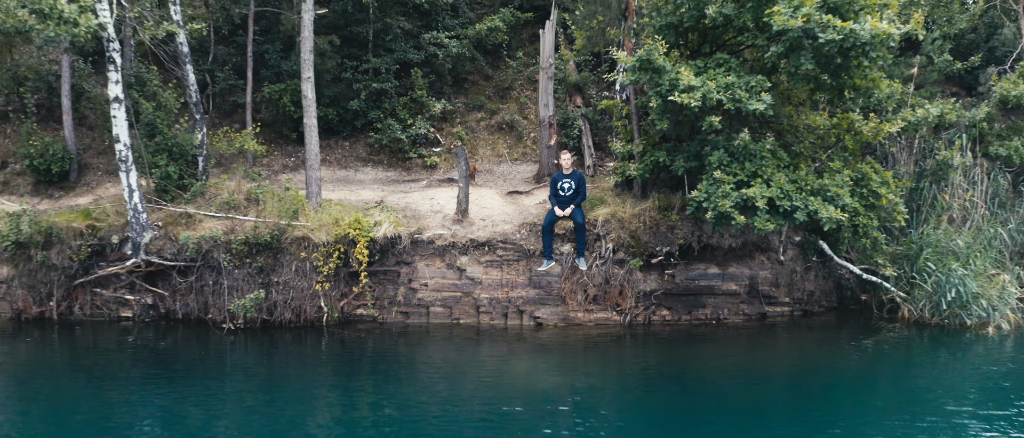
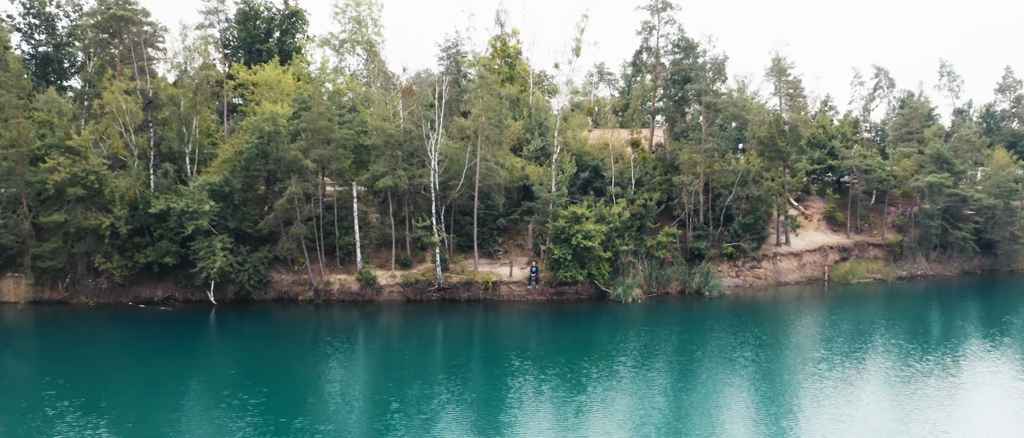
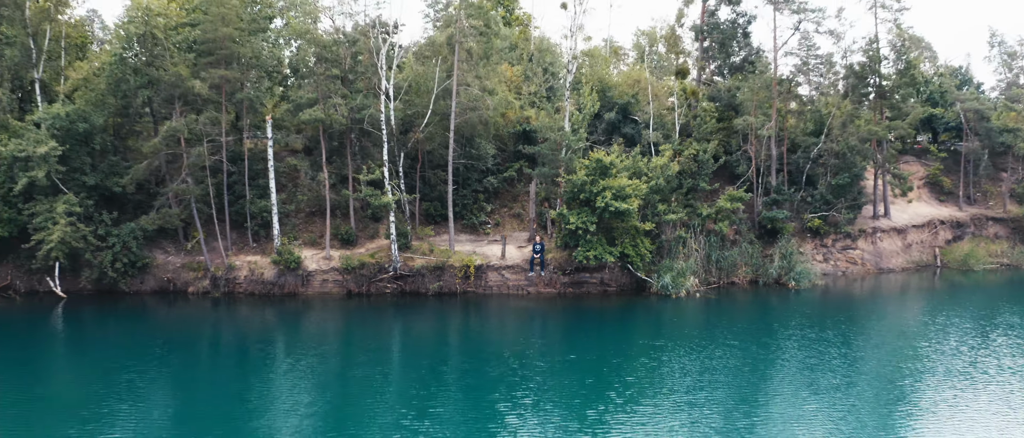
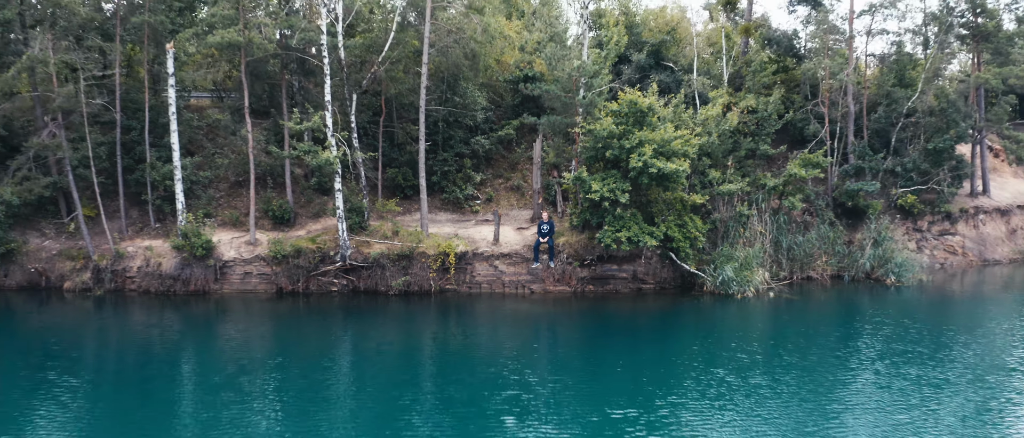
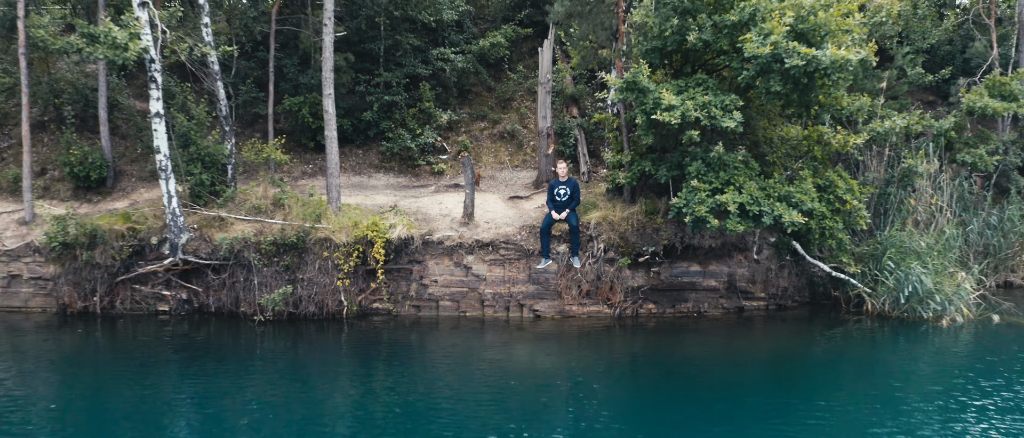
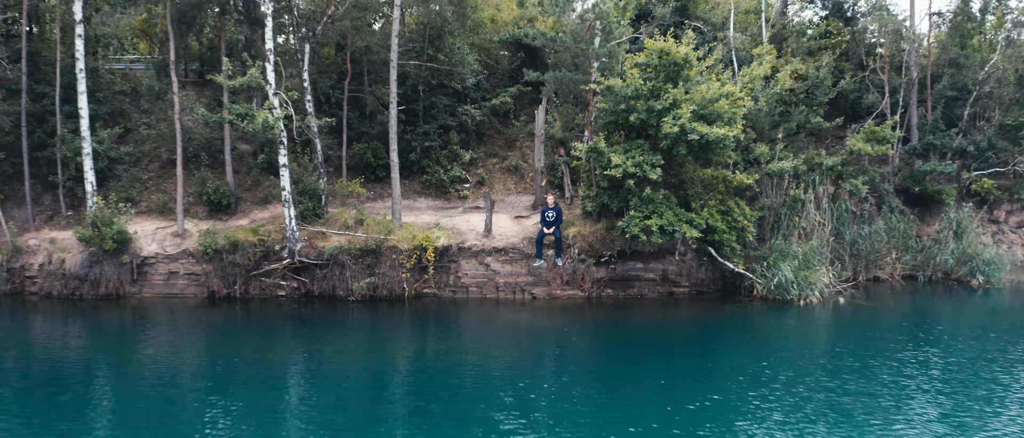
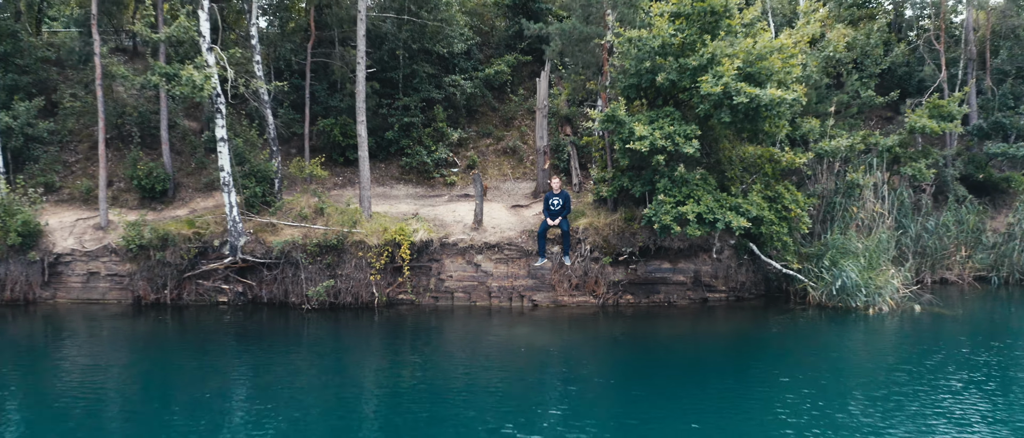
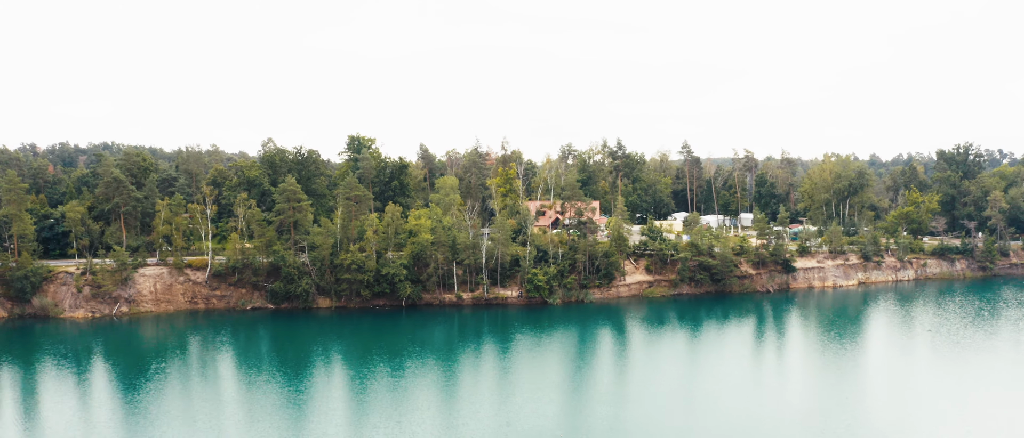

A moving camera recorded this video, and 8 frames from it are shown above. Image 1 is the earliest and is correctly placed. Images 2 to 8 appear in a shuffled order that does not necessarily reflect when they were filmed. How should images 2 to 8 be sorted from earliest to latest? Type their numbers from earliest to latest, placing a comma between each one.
5, 7, 6, 4, 3, 2, 8
